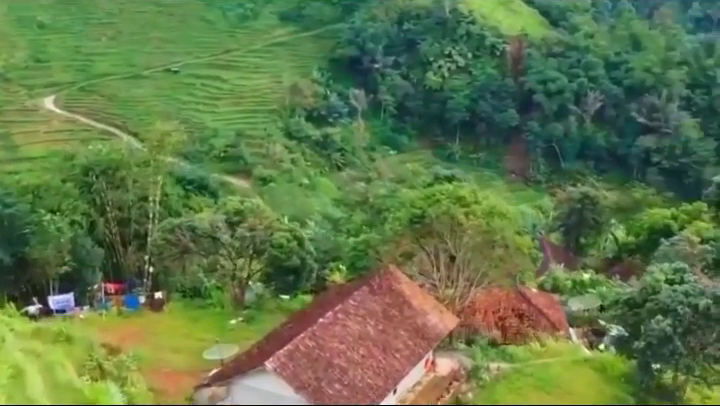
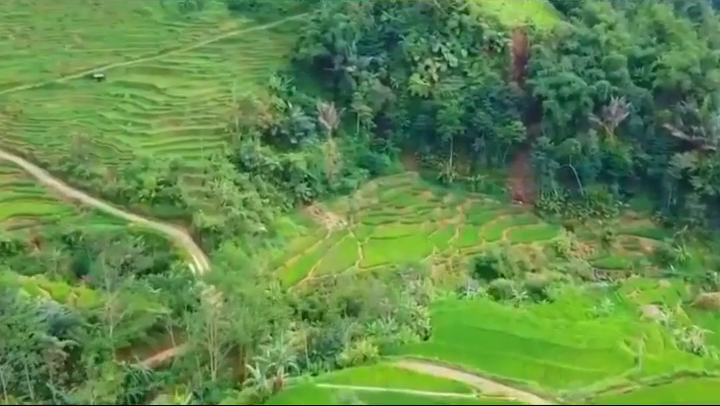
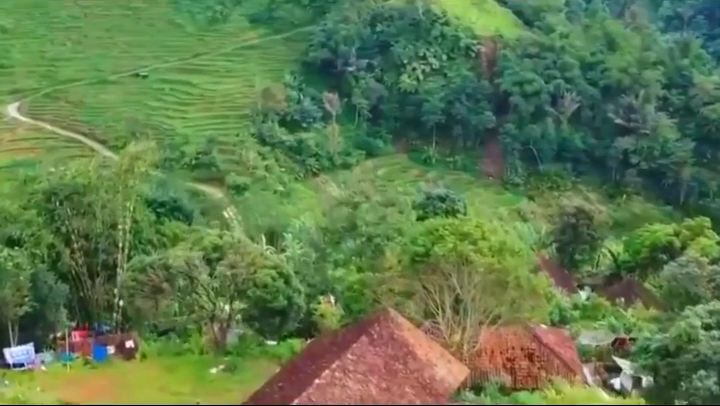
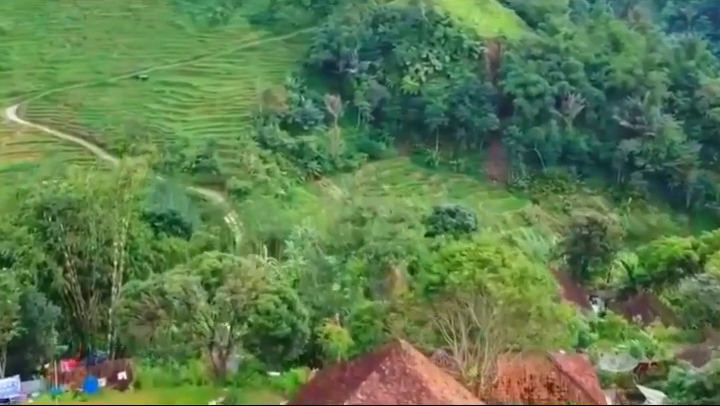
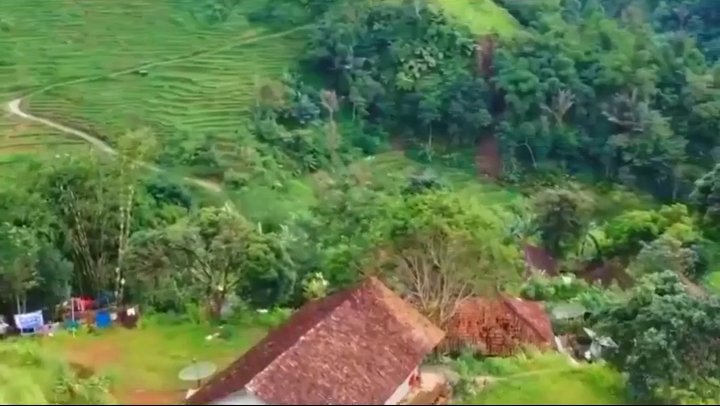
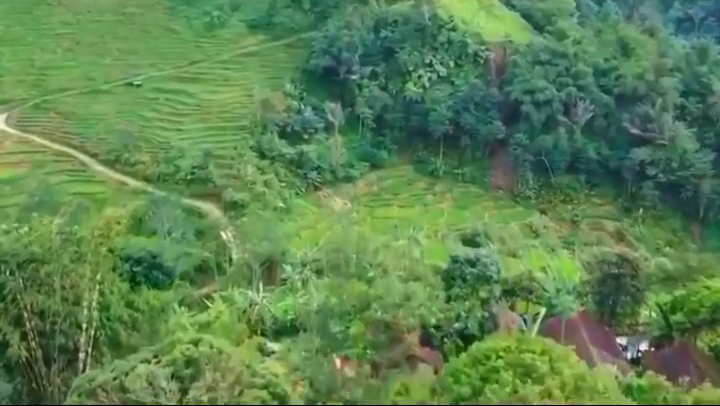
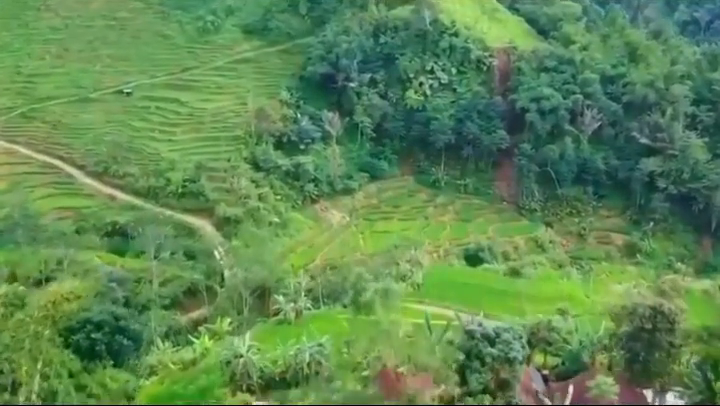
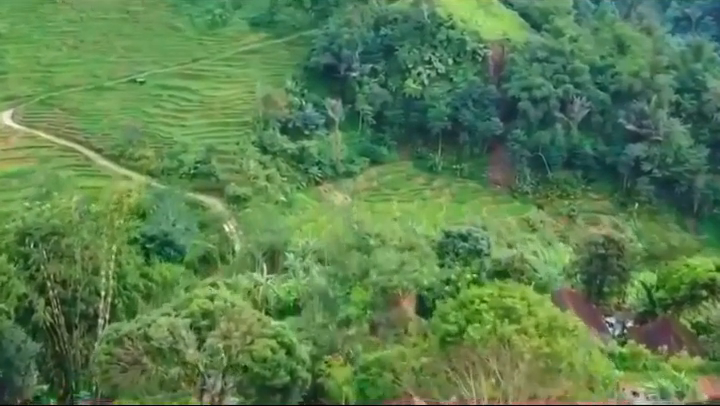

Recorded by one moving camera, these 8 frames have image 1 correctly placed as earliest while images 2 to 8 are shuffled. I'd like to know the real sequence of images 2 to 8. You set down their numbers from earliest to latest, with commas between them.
5, 3, 4, 8, 6, 7, 2
